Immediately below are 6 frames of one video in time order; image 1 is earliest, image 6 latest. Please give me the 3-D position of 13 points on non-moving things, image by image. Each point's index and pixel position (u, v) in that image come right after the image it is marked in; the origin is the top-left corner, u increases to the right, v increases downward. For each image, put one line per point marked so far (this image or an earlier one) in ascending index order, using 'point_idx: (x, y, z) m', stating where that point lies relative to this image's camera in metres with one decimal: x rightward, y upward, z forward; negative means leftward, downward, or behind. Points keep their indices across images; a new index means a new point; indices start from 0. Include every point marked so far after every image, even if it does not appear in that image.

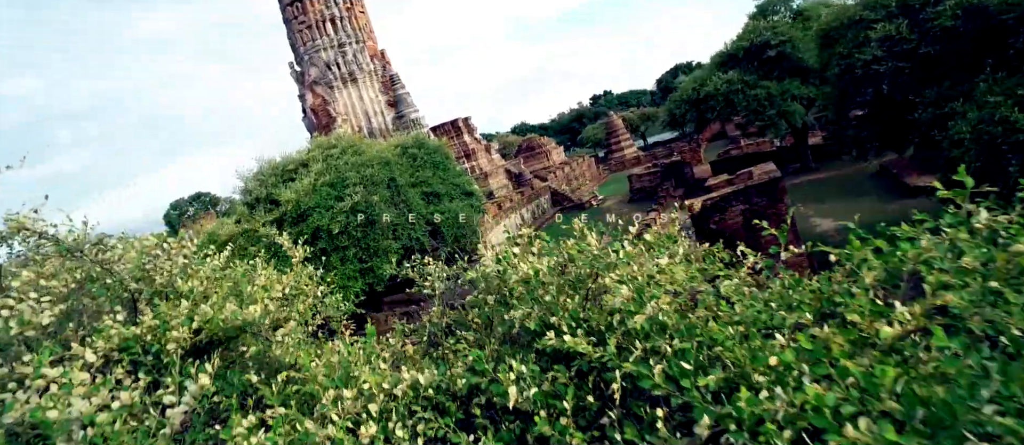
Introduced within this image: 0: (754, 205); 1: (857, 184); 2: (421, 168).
0: (+3.8, +0.3, +8.8) m
1: (+8.5, +1.0, +14.0) m
2: (-2.3, +1.3, +14.3) m
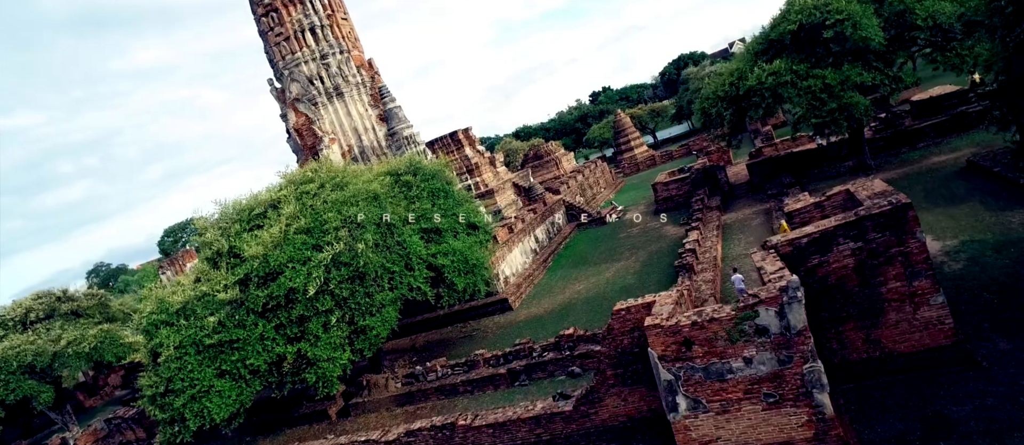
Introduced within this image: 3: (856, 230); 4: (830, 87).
0: (+4.1, -0.2, +6.4) m
1: (+8.8, +0.7, +11.6) m
2: (-2.0, +0.5, +11.9) m
3: (+4.0, -0.1, +6.6) m
4: (+7.0, +3.0, +12.5) m
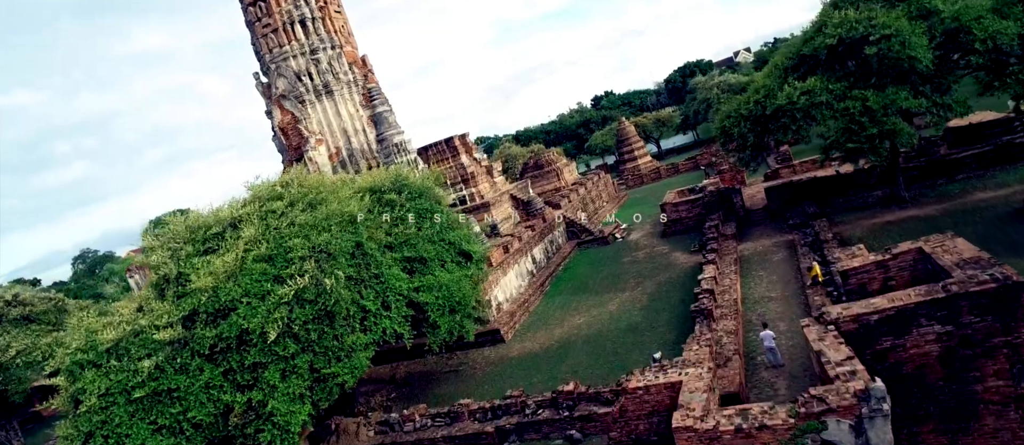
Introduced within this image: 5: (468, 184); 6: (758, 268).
0: (+4.0, -0.9, +5.0) m
1: (+8.7, -0.1, +10.2) m
2: (-2.1, 0.0, +10.5) m
3: (+4.0, -0.8, +5.2) m
4: (+7.0, +2.2, +11.1) m
5: (-1.5, +1.3, +19.8) m
6: (+5.4, -1.0, +12.5) m
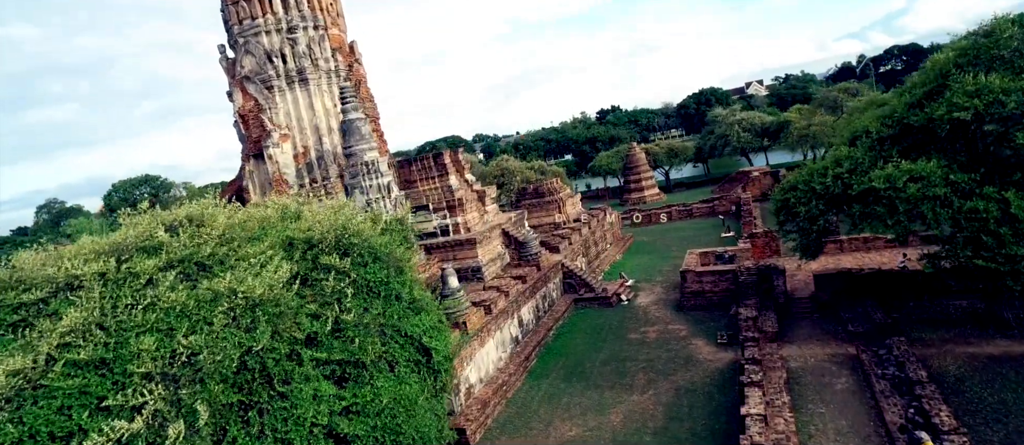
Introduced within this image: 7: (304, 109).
0: (+3.8, -2.7, +1.9) m
1: (+8.5, -2.5, +7.2) m
2: (-2.2, -1.0, +7.2) m
3: (+3.8, -2.6, +2.1) m
4: (+7.0, 0.0, +8.0) m
5: (-1.7, +0.3, +16.5) m
6: (+5.0, -2.9, +9.4) m
7: (-6.4, +3.5, +17.6) m
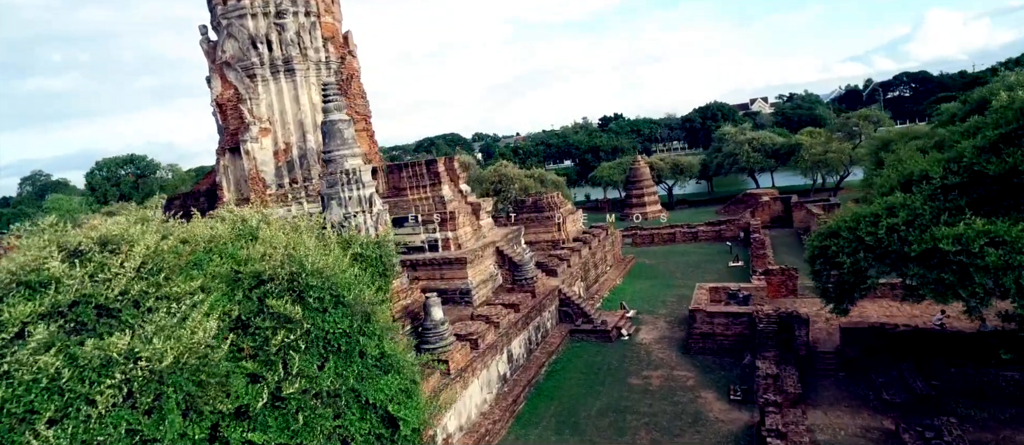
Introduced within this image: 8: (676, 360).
0: (+3.6, -3.4, +0.5) m
1: (+8.3, -3.5, +5.8) m
2: (-2.3, -1.3, +5.7) m
3: (+3.6, -3.3, +0.7) m
4: (+7.0, -0.9, +6.7) m
5: (-1.8, -0.1, +15.1) m
6: (+4.8, -3.7, +8.0) m
7: (-6.3, +3.4, +16.1) m
8: (+3.8, -3.1, +13.1) m
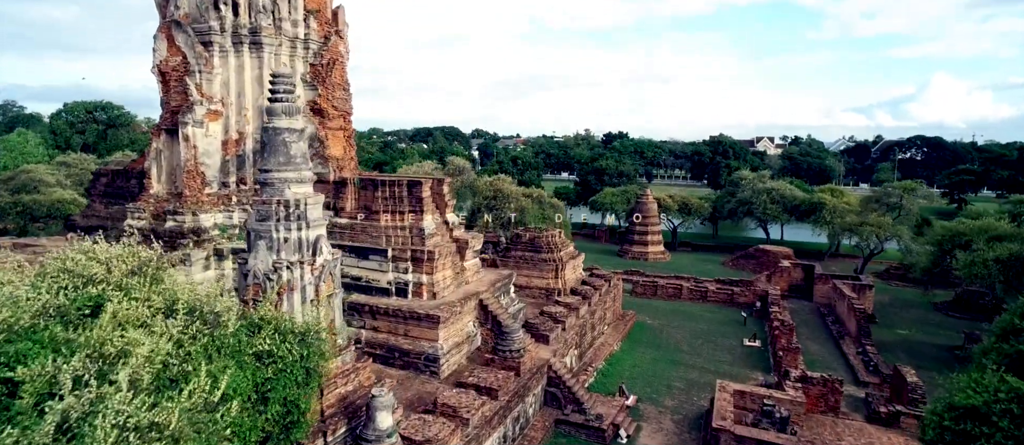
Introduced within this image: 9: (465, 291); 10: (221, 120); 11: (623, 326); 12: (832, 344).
0: (+3.3, -5.1, -2.5) m
1: (+7.7, -5.9, +2.9) m
2: (-2.4, -2.2, +2.6) m
3: (+3.3, -5.0, -2.3) m
4: (+6.8, -3.1, +3.8) m
5: (-2.0, -1.0, +12.0) m
6: (+4.2, -5.5, +5.1) m
7: (-6.0, +3.2, +12.9) m
8: (+3.2, -4.8, +10.2) m
9: (-1.0, -1.5, +12.8) m
10: (-6.6, +2.3, +12.9) m
11: (+3.6, -3.3, +18.4) m
12: (+9.9, -3.8, +17.7) m
